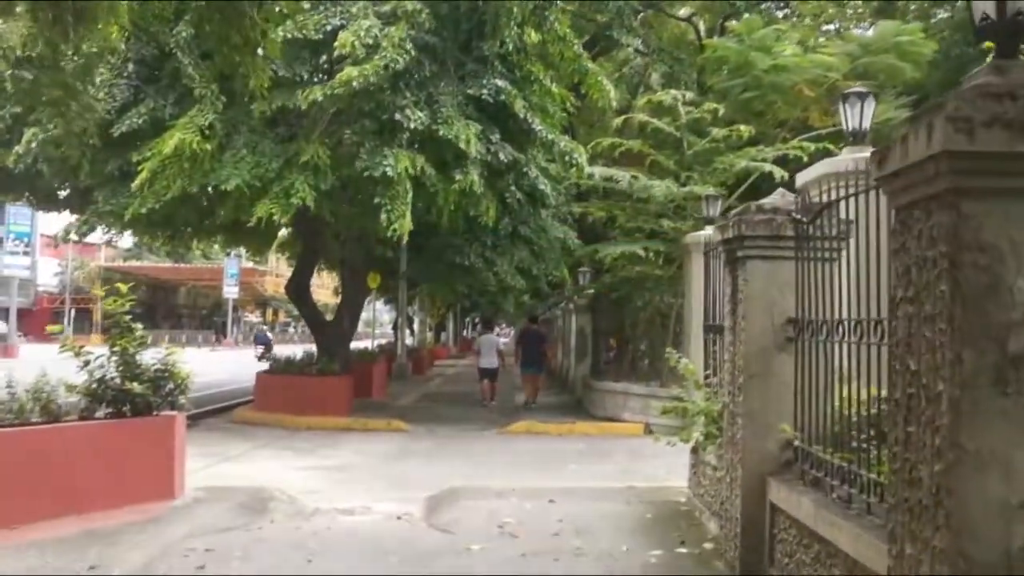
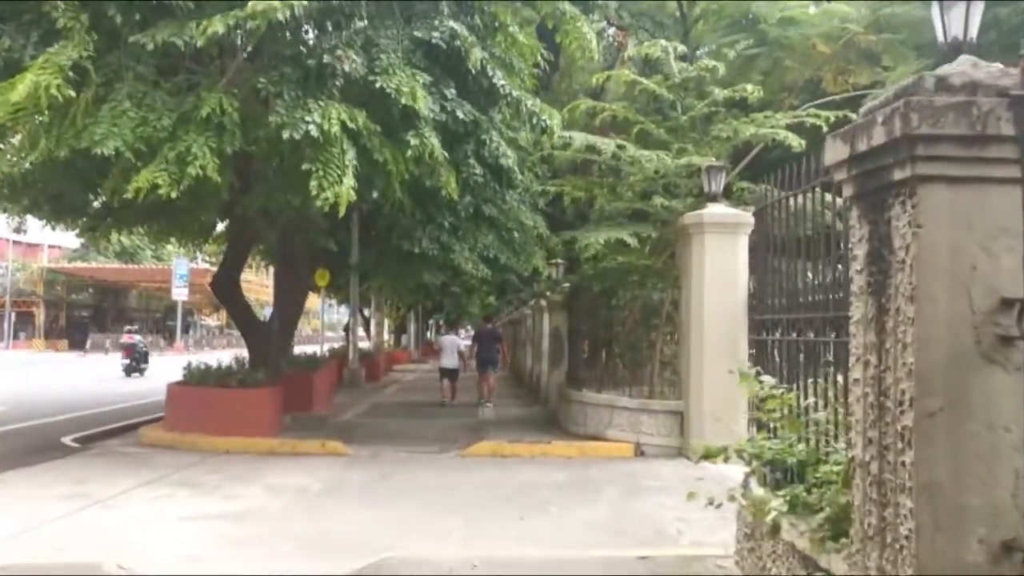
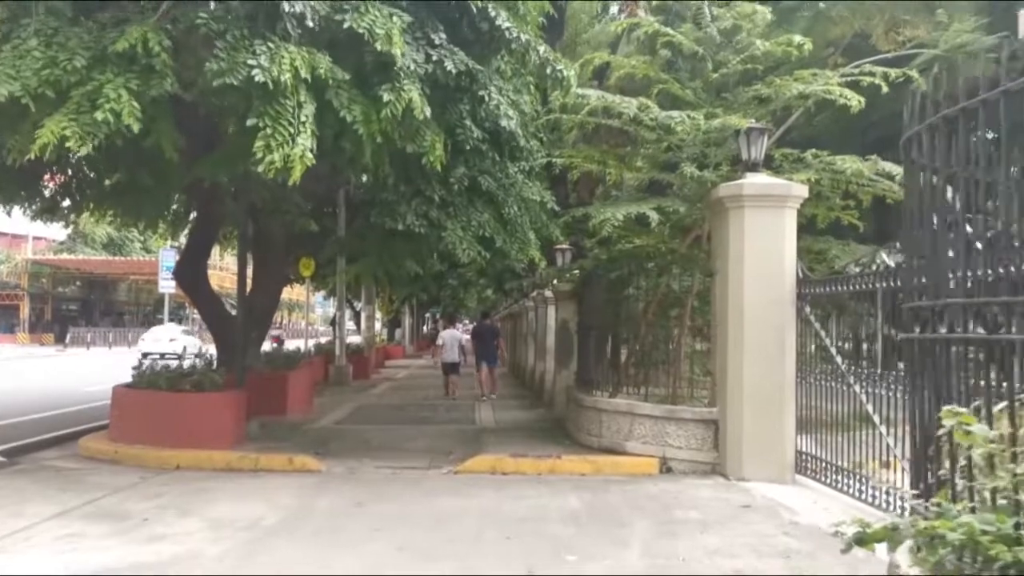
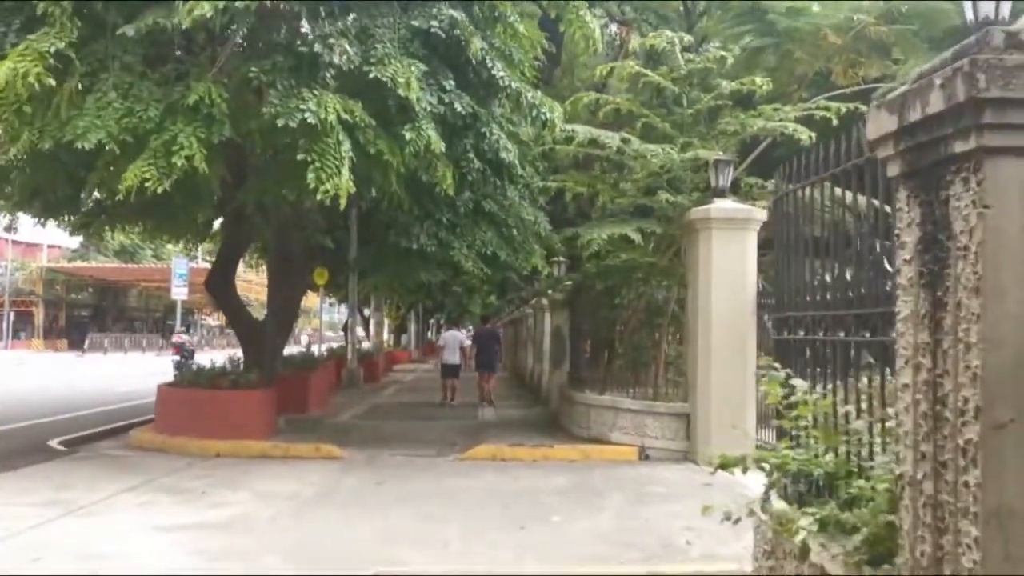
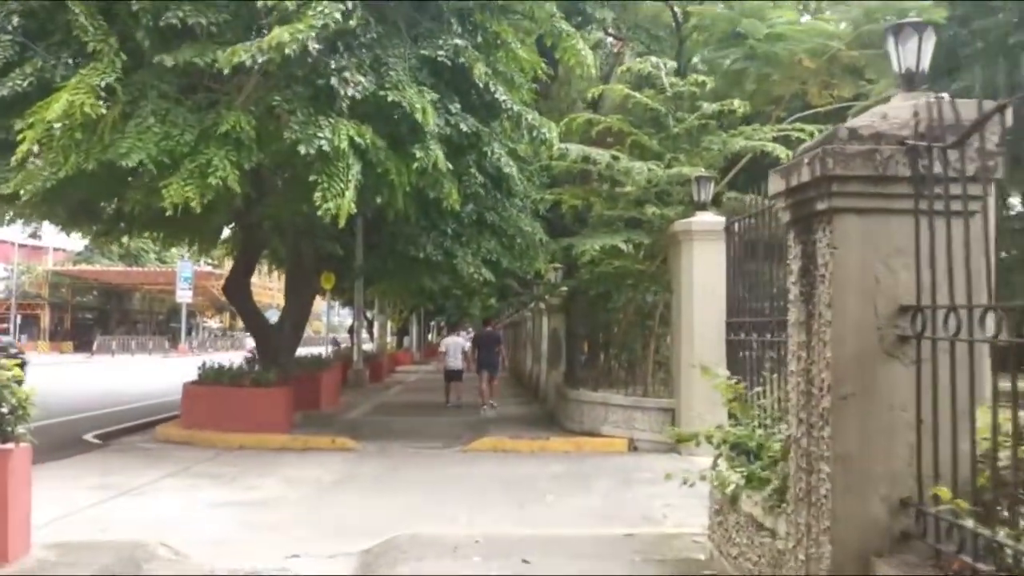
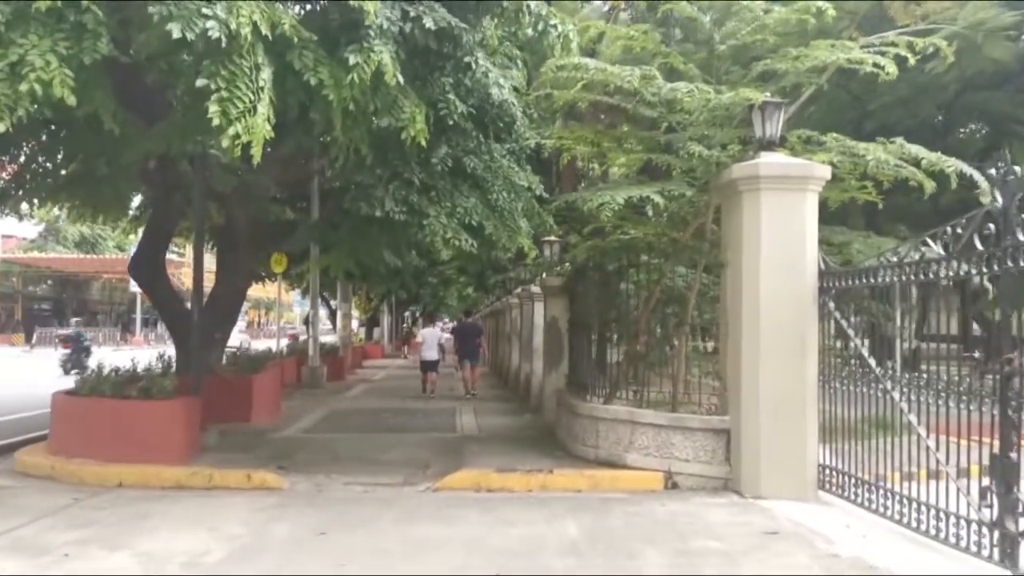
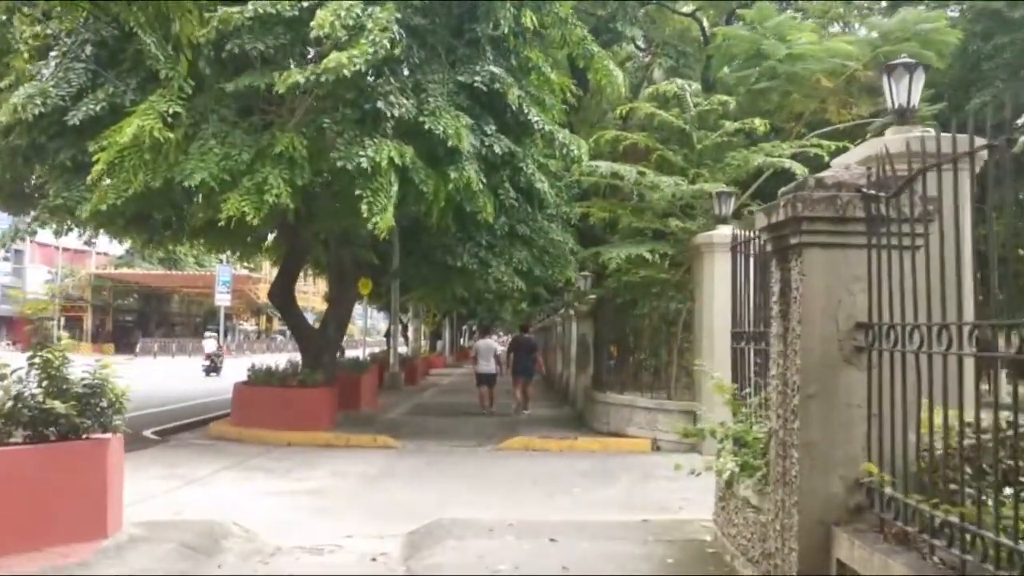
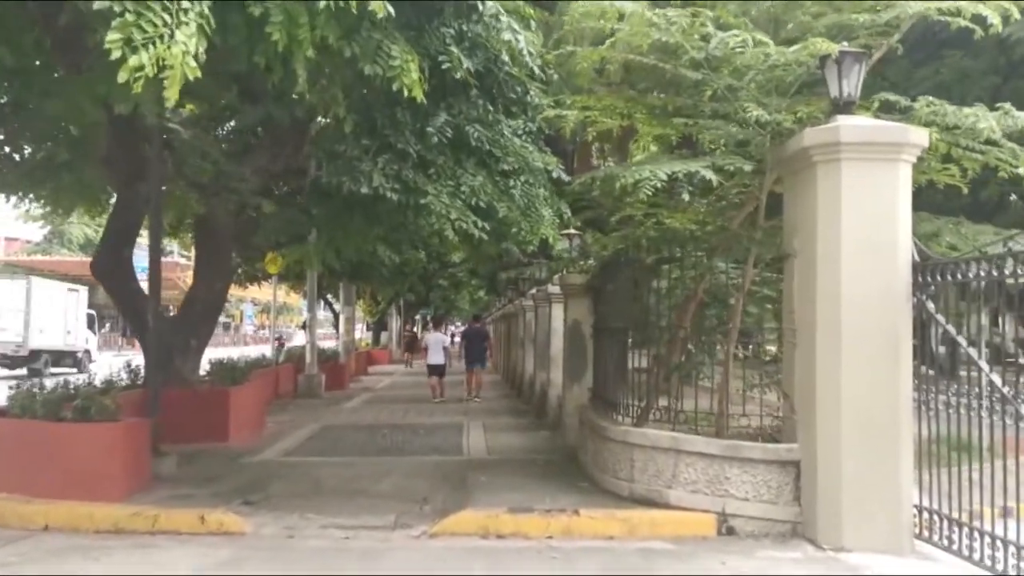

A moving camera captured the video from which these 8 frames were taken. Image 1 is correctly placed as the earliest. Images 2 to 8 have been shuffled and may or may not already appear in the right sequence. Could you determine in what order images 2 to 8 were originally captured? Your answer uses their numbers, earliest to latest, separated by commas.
7, 5, 2, 4, 3, 6, 8
